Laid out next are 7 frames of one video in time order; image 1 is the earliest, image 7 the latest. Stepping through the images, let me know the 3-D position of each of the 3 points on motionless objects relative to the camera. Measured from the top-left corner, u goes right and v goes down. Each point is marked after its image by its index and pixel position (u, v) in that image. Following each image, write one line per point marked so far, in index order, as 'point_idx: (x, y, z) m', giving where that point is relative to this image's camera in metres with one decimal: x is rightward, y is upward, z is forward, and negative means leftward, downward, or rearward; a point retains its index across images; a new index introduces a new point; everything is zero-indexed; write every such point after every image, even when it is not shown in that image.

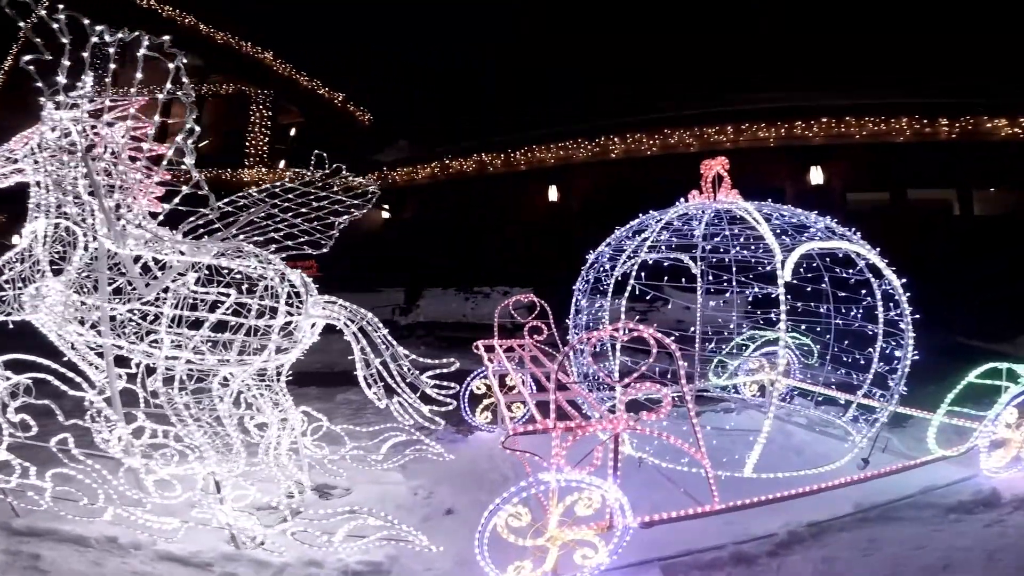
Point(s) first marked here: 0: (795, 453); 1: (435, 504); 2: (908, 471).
0: (+2.6, -1.5, +5.0) m
1: (-0.7, -2.0, +5.1) m
2: (+2.8, -1.2, +3.8) m
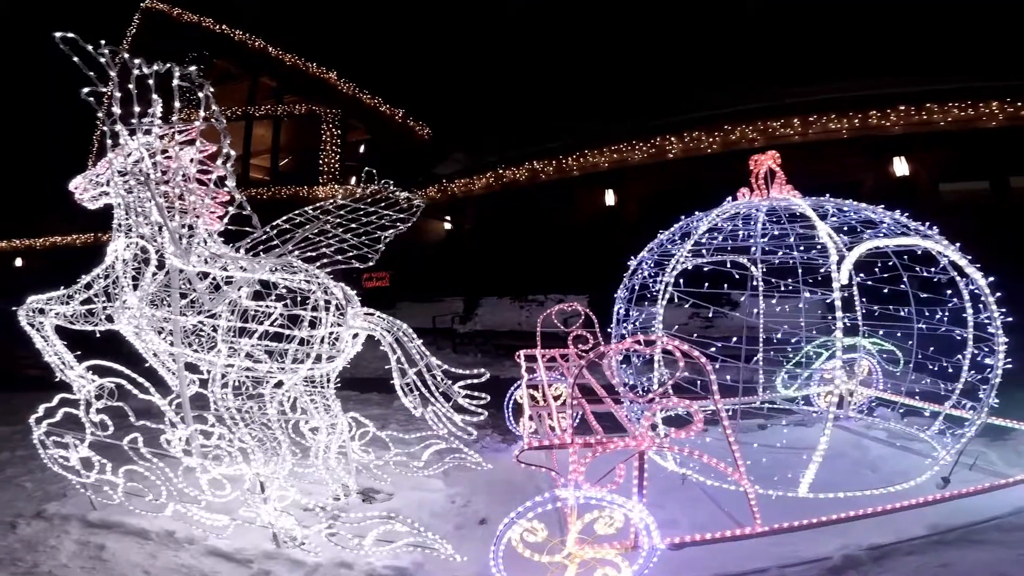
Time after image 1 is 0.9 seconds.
0: (+2.9, -1.5, +4.5) m
1: (-0.4, -2.1, +5.0) m
2: (+2.9, -1.3, +3.3) m
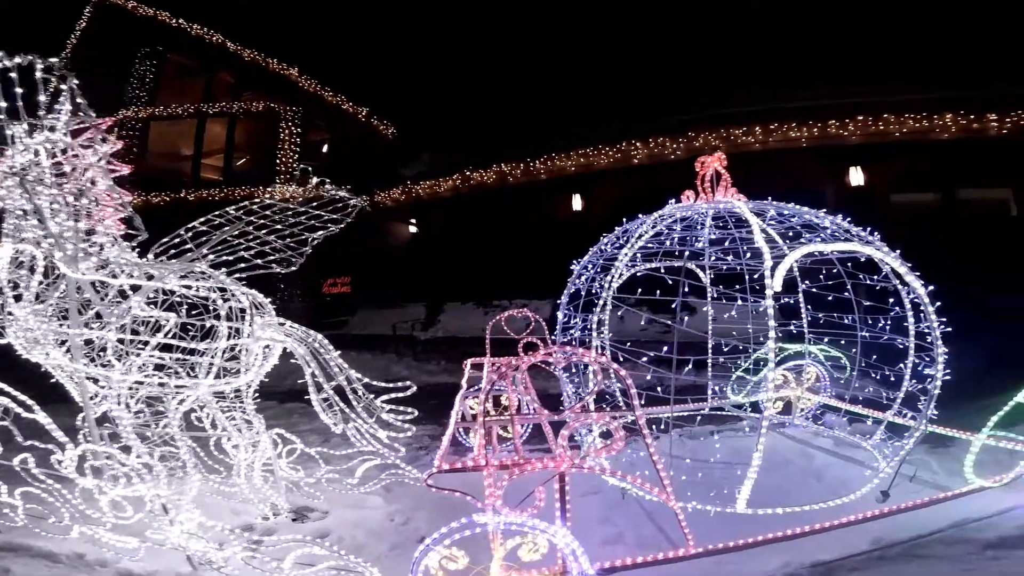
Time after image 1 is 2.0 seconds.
0: (+2.4, -1.6, +4.4) m
1: (-0.9, -2.1, +4.7) m
2: (+2.5, -1.3, +3.2) m
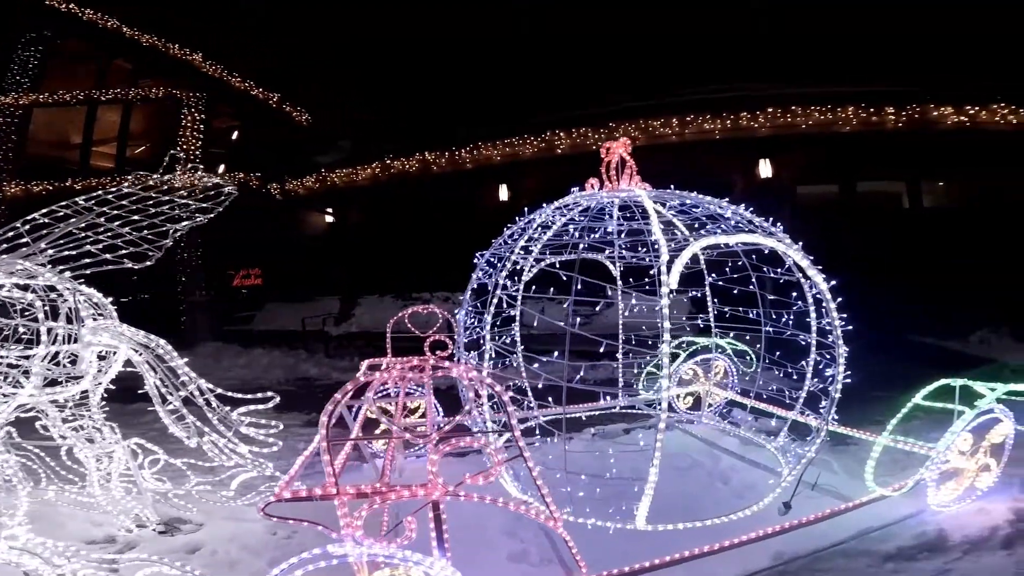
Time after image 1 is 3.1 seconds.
0: (+1.6, -1.5, +4.2) m
1: (-1.7, -2.1, +4.2) m
2: (+1.8, -1.3, +3.1) m
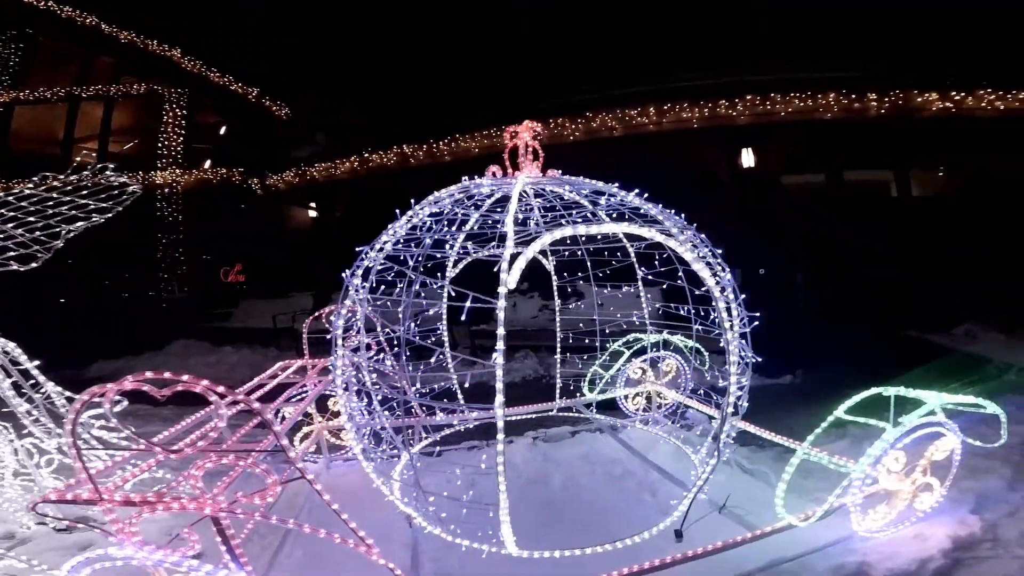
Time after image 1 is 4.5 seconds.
0: (+0.9, -1.5, +3.8) m
1: (-2.4, -2.1, +3.8) m
2: (+1.1, -1.2, +2.6) m
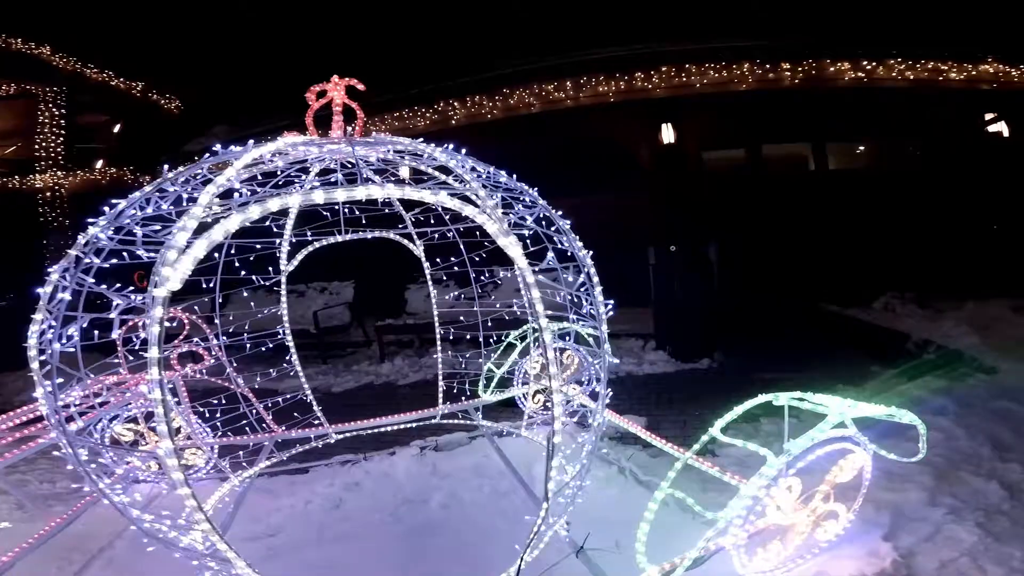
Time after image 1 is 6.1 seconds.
0: (+0.1, -1.4, +3.2) m
1: (-3.2, -2.1, +2.9) m
2: (+0.4, -1.1, +2.0) m
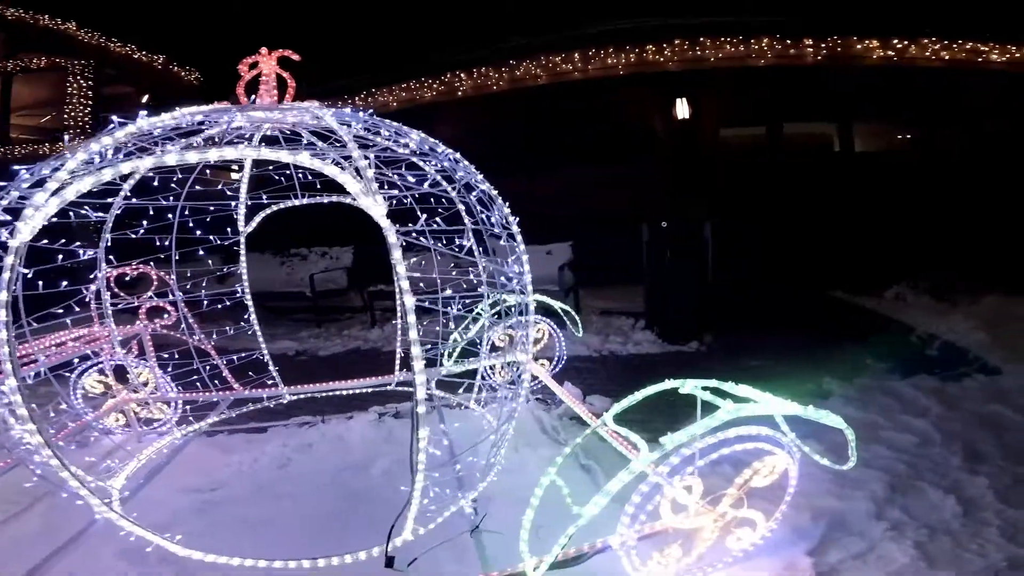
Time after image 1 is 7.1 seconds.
0: (-0.3, -1.2, +3.1) m
1: (-3.6, -1.8, +2.9) m
2: (0.0, -1.0, +1.9) m
